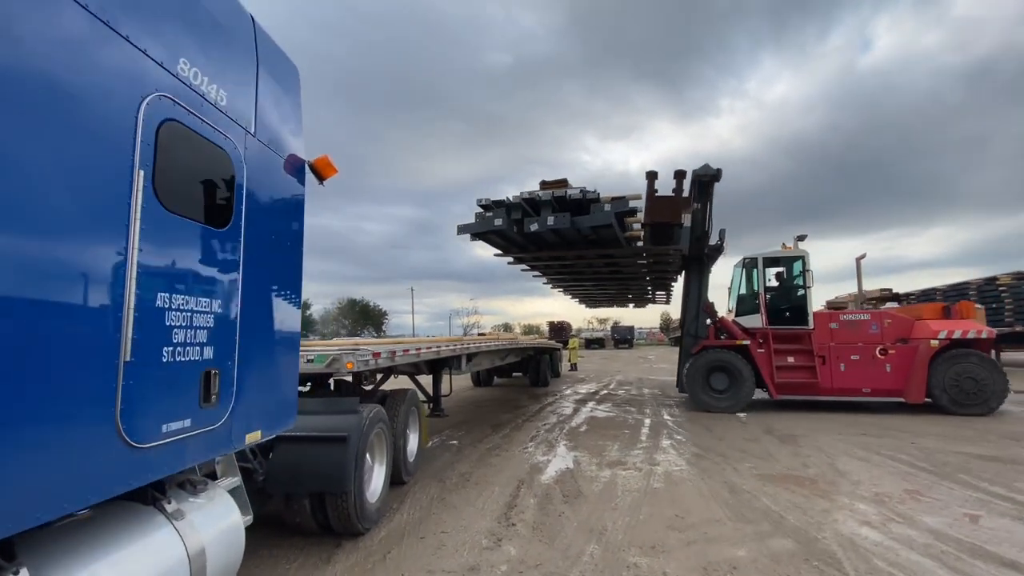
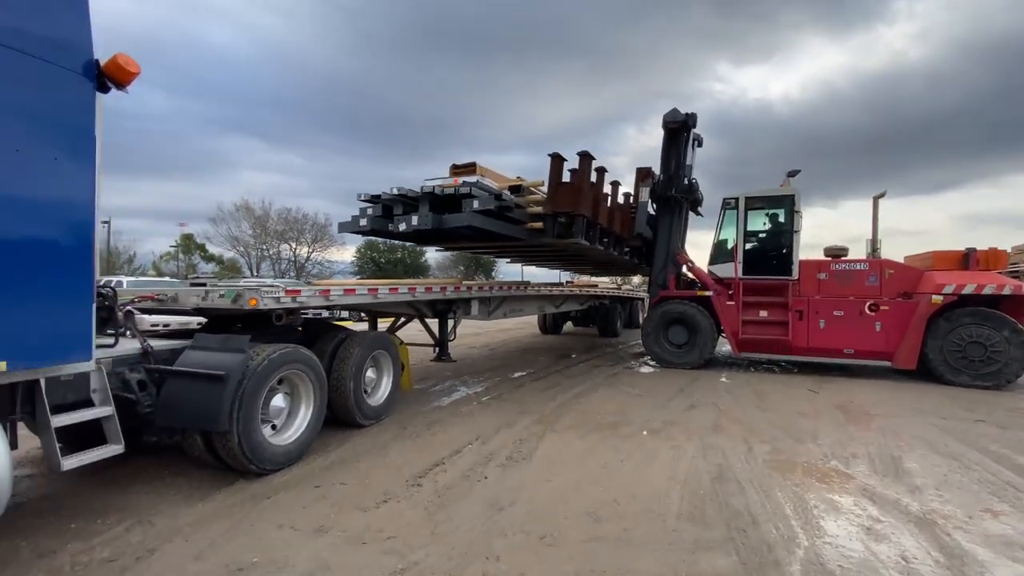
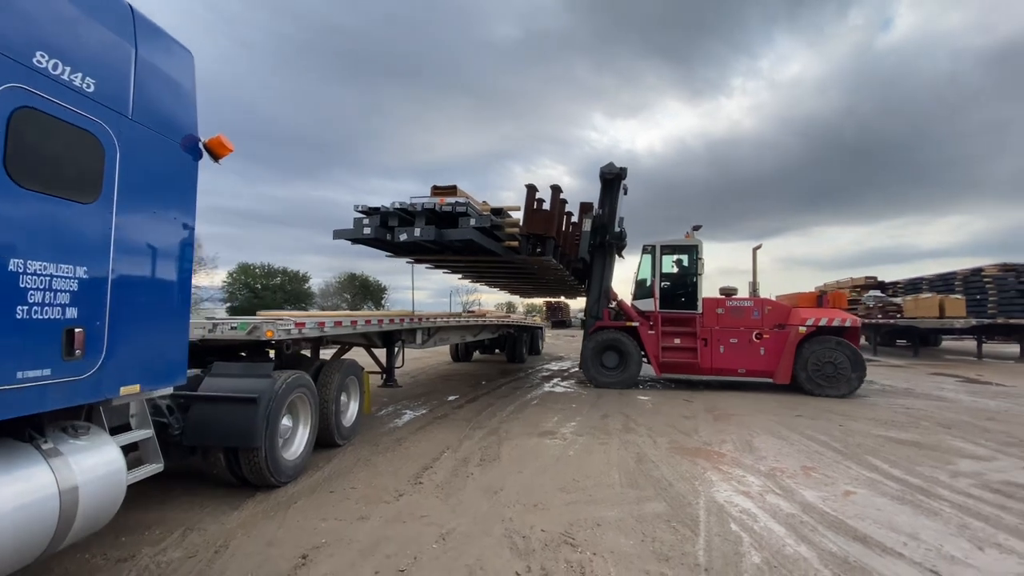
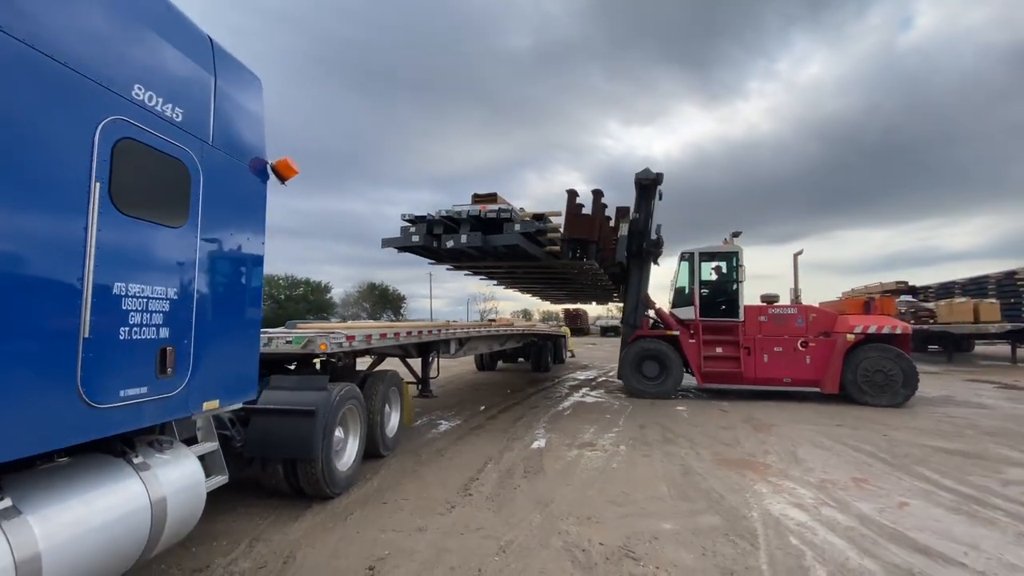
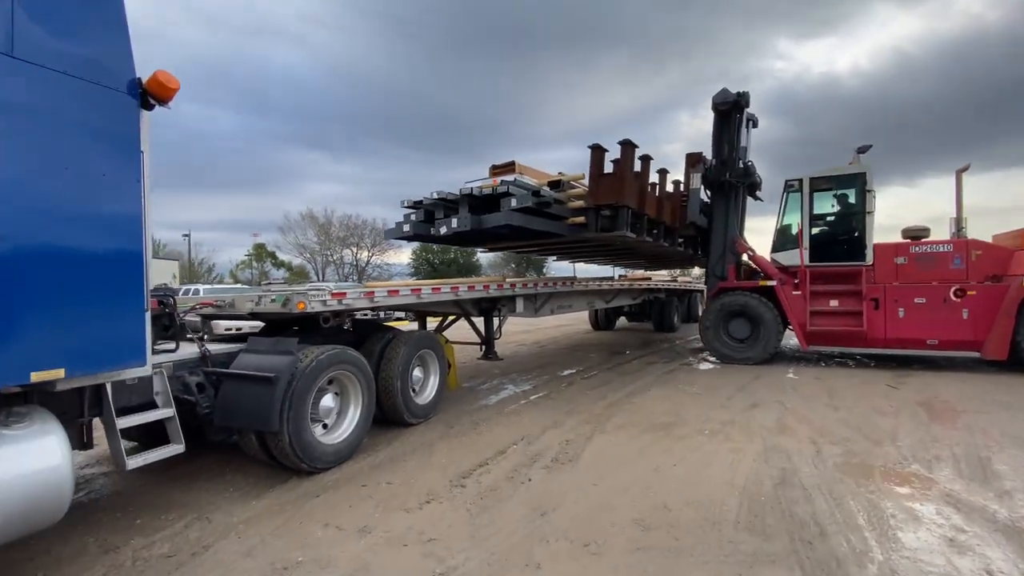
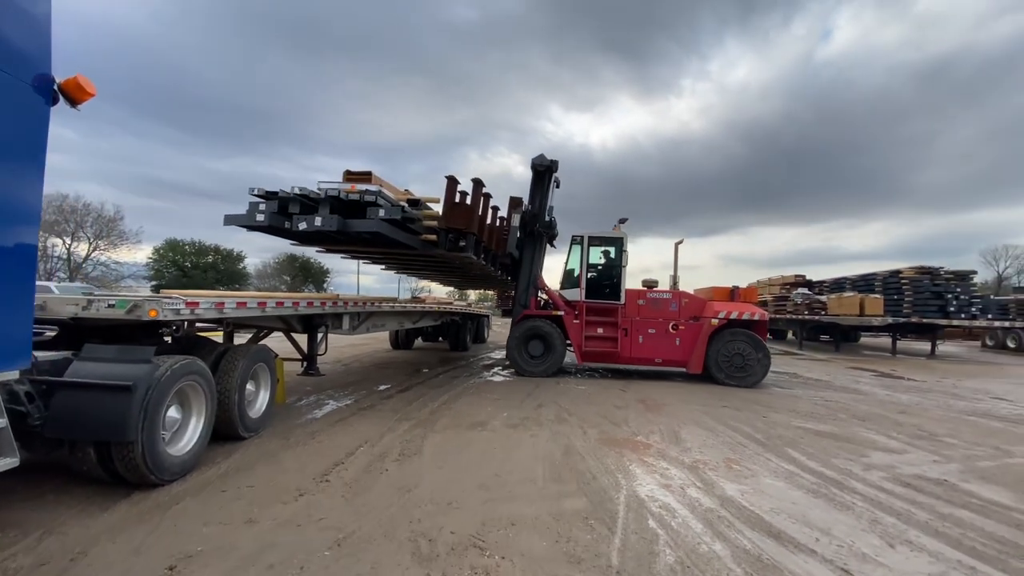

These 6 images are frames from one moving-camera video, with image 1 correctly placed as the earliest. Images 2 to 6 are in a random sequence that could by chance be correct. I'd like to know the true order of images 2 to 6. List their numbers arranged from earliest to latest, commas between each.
4, 3, 6, 2, 5
